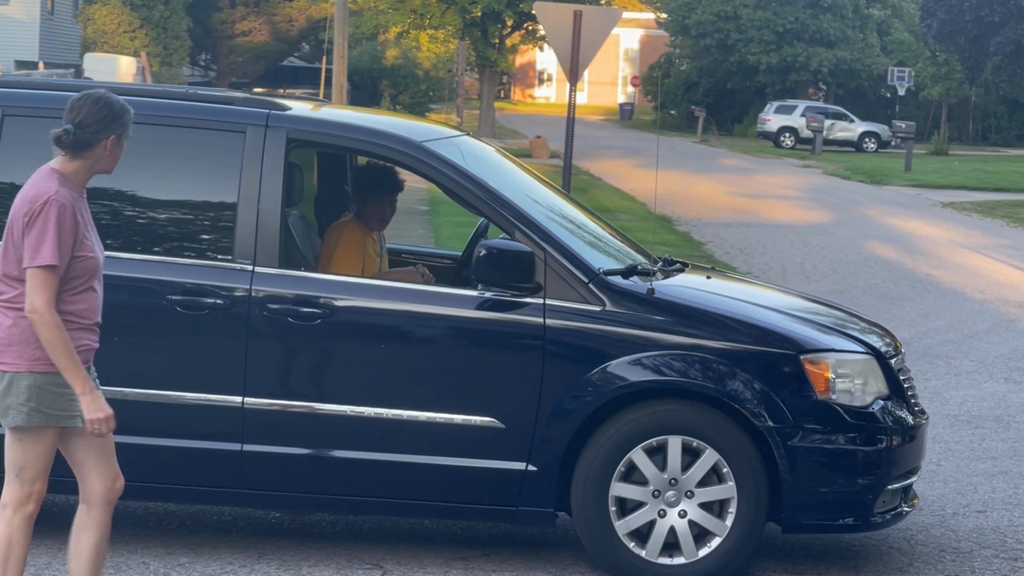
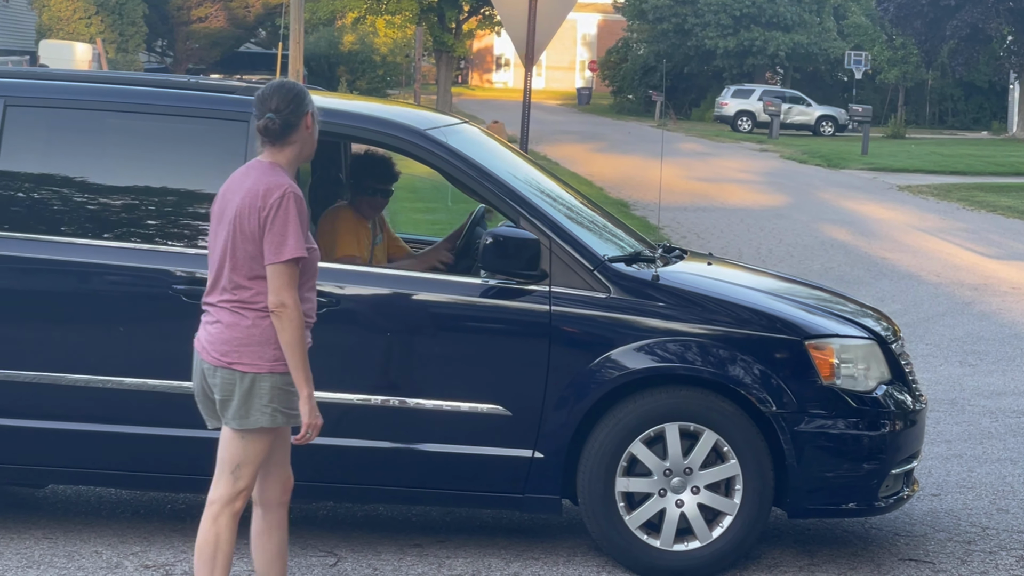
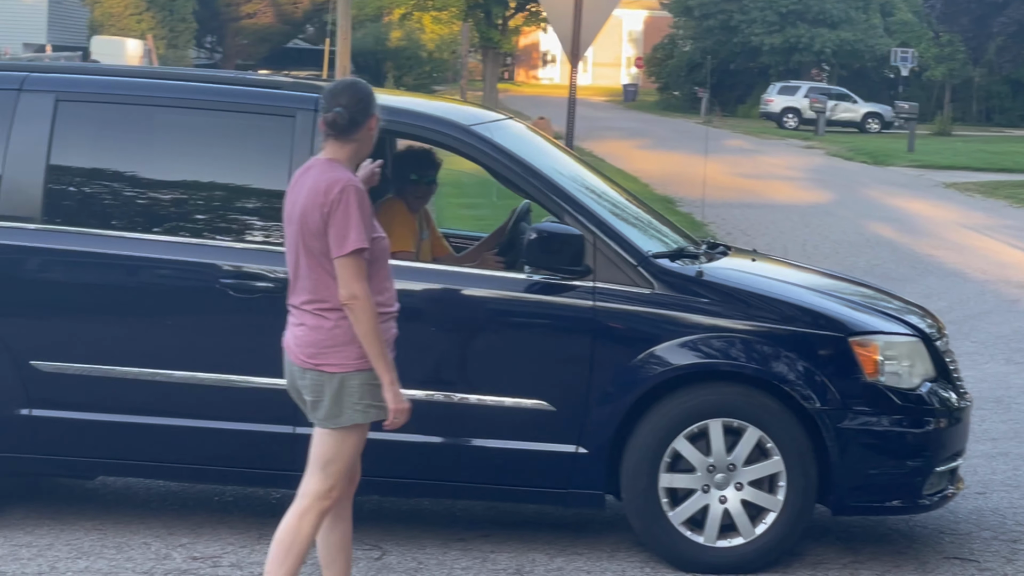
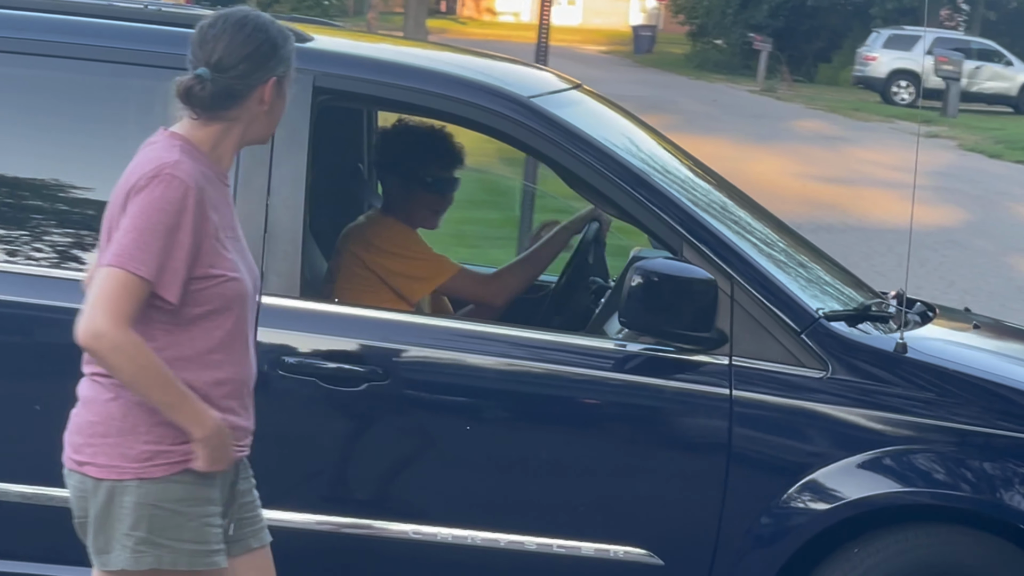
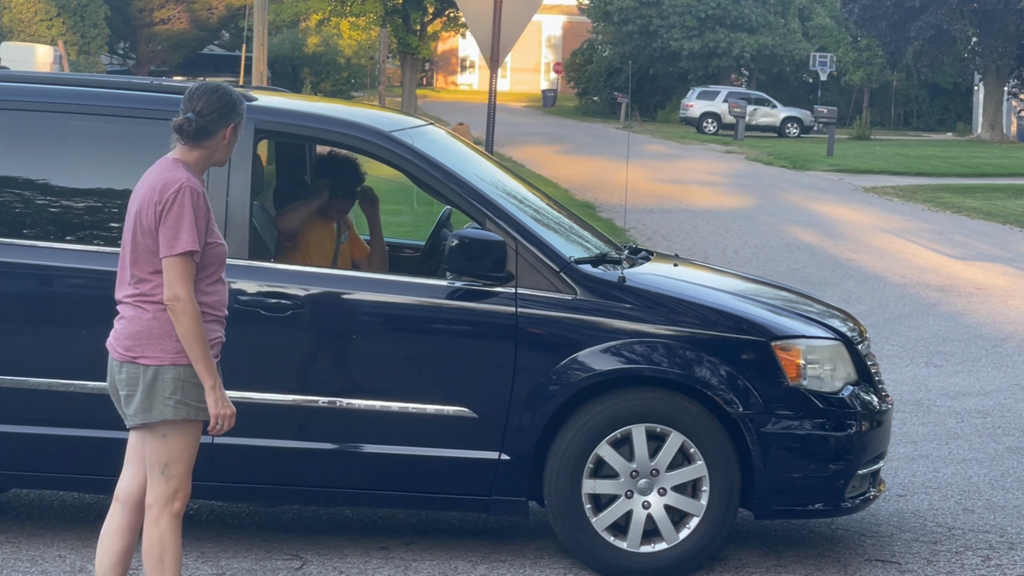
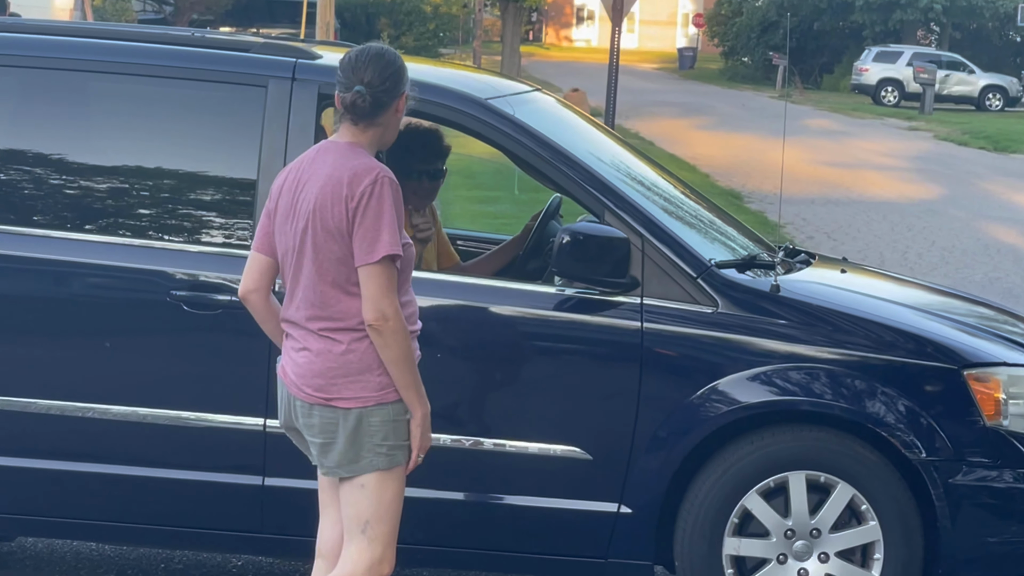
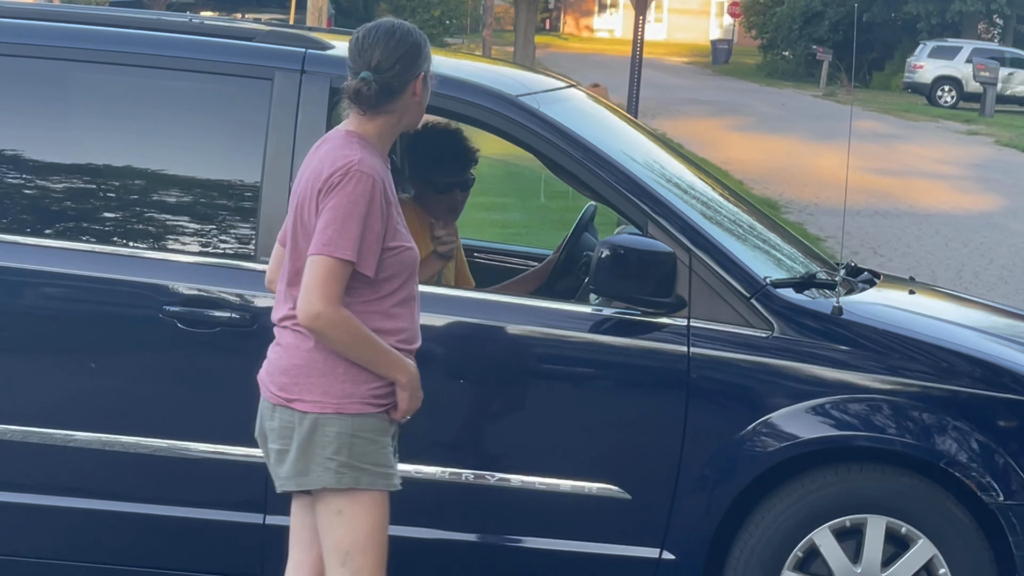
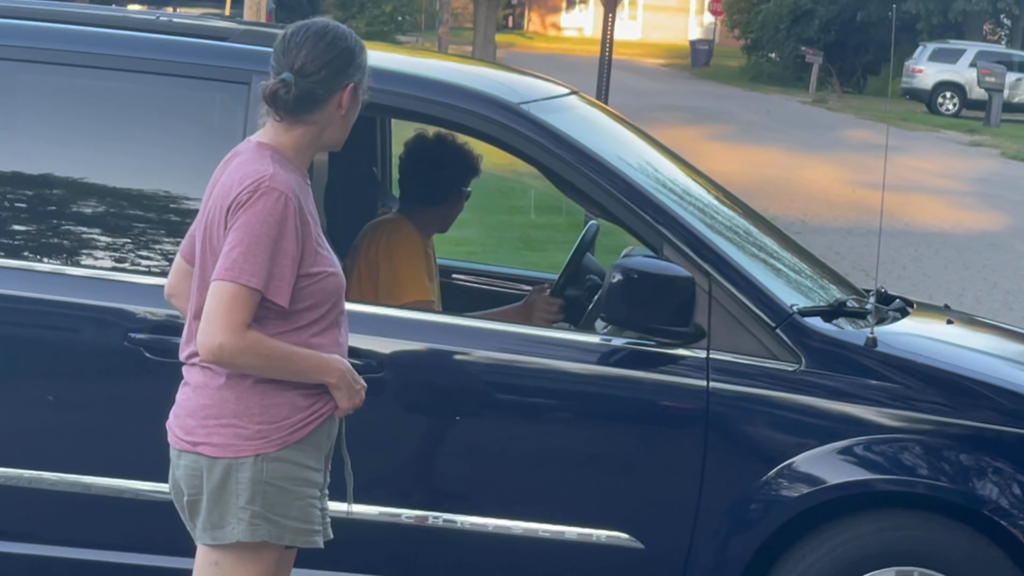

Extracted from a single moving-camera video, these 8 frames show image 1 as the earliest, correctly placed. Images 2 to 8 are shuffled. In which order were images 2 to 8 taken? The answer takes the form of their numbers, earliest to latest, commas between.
5, 2, 3, 6, 7, 8, 4
